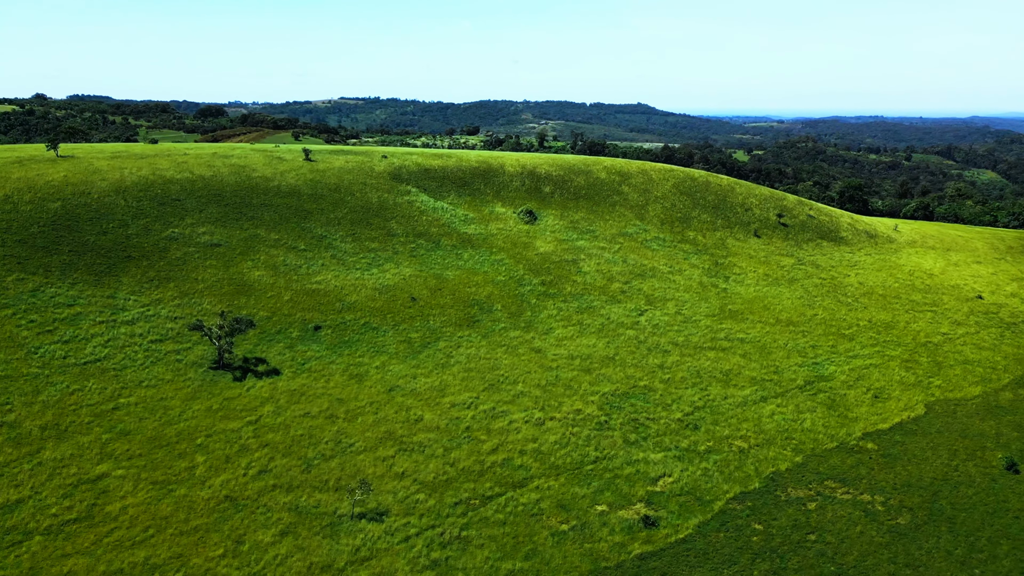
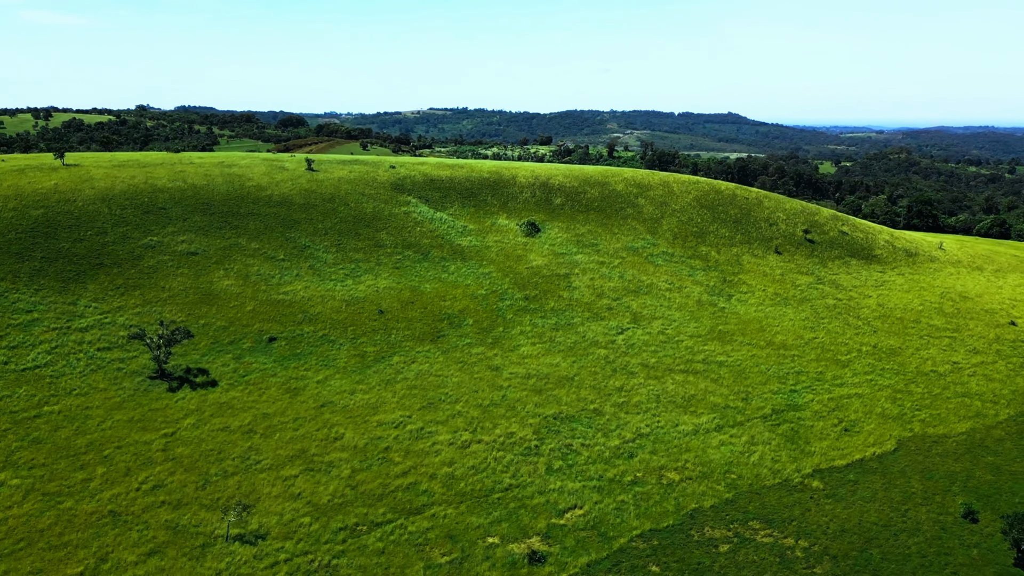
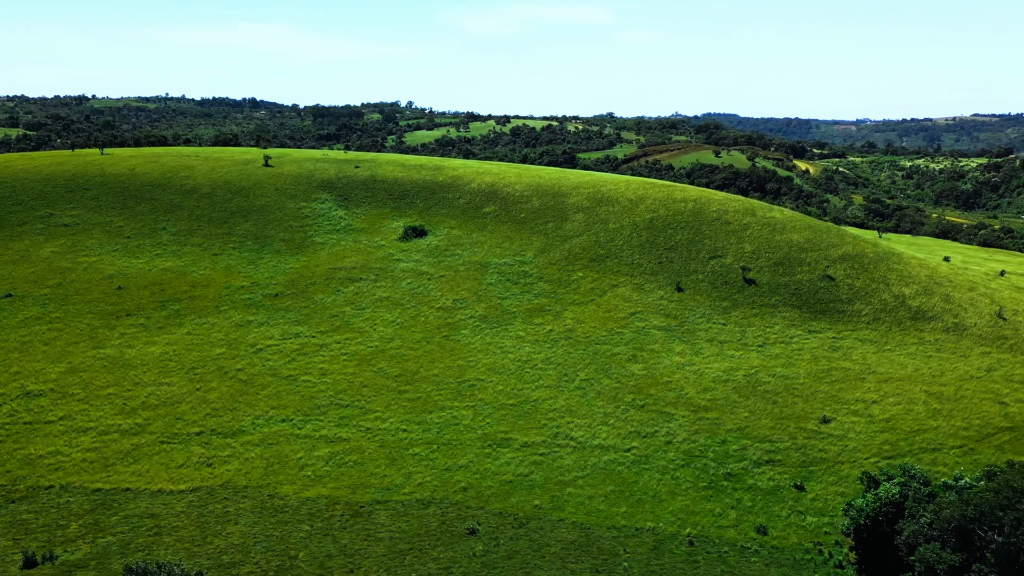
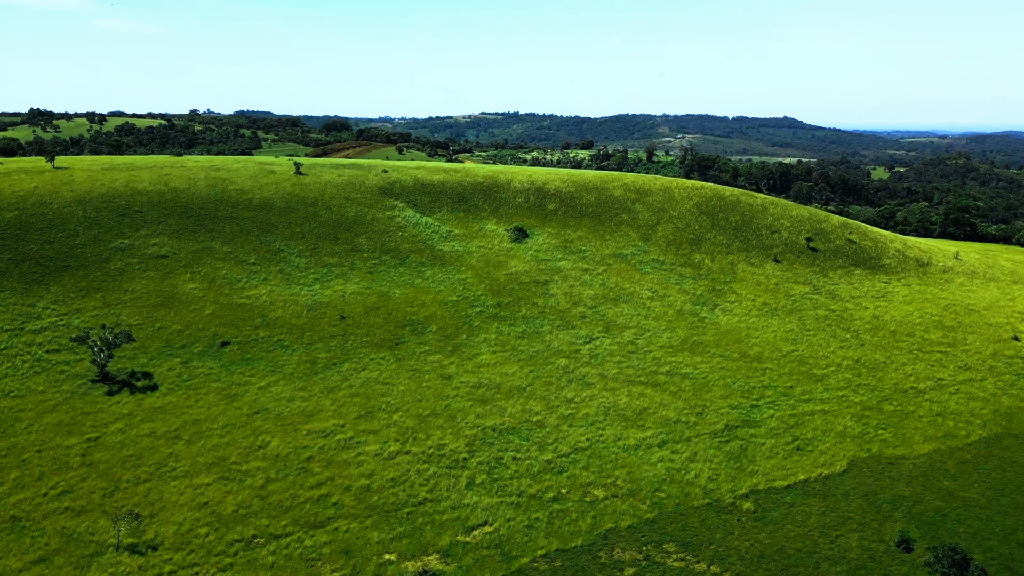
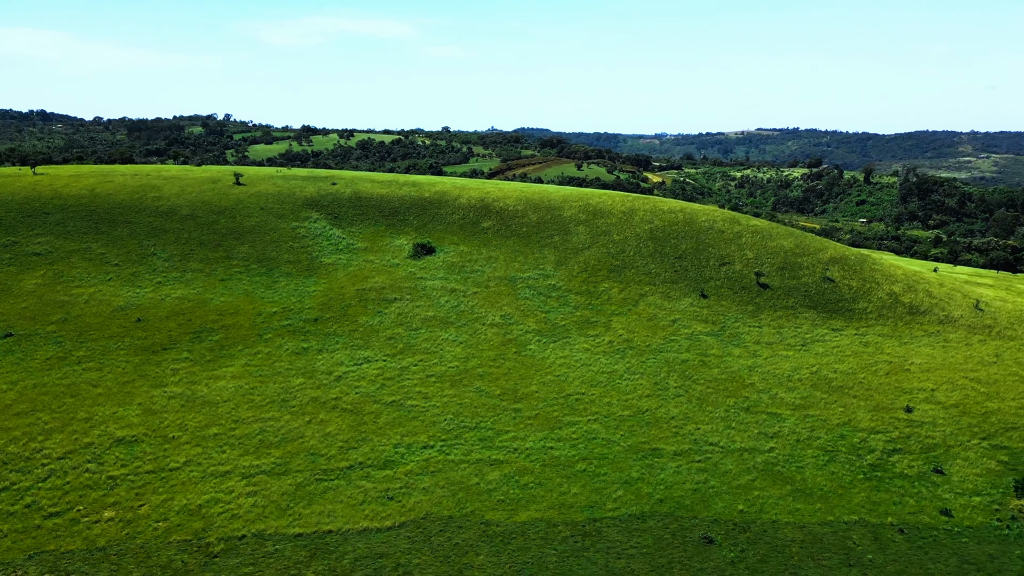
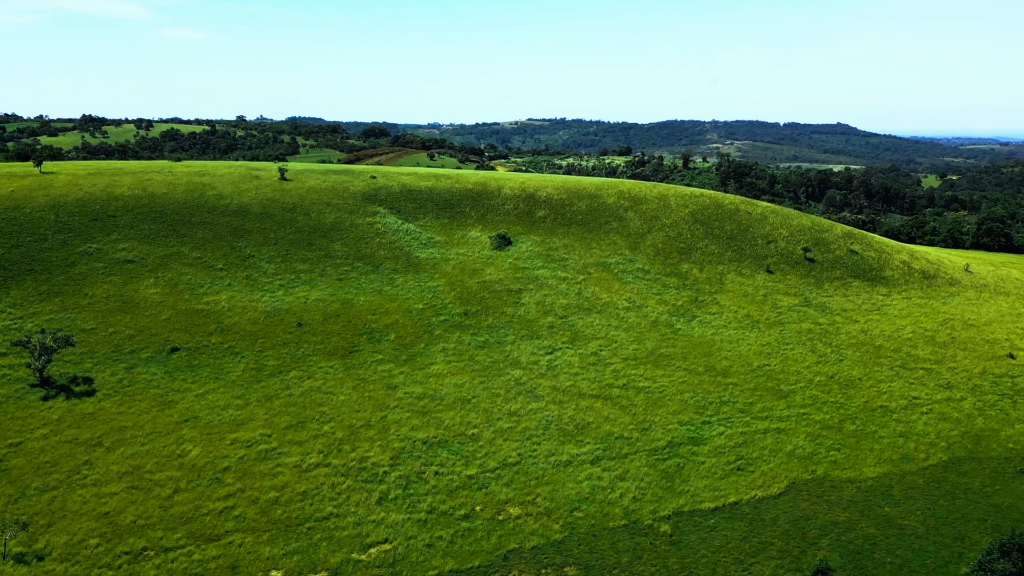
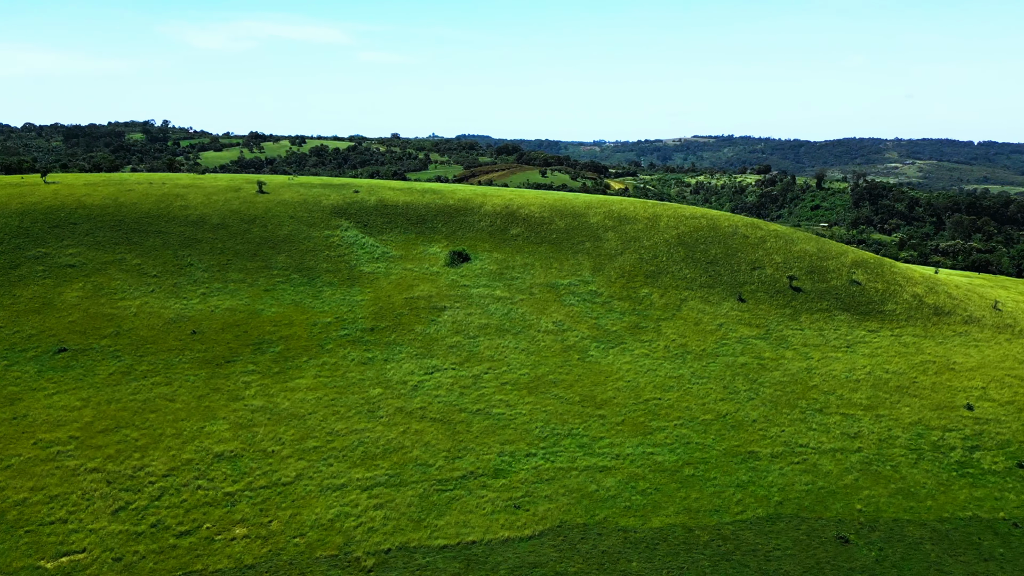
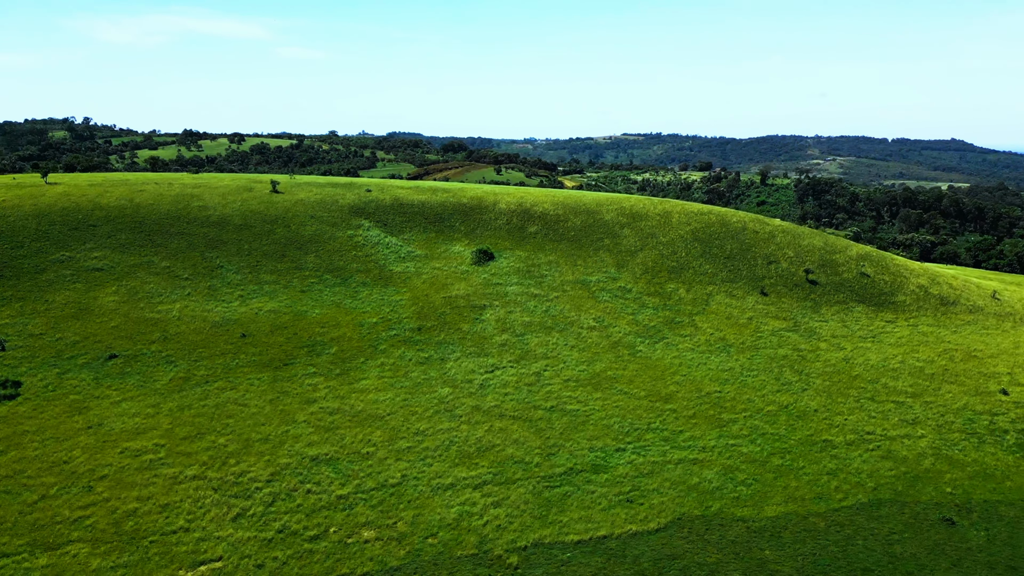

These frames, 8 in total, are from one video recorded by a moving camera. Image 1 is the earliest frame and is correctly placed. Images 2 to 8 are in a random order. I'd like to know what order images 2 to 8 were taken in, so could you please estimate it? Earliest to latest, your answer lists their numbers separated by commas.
2, 4, 6, 8, 7, 5, 3
